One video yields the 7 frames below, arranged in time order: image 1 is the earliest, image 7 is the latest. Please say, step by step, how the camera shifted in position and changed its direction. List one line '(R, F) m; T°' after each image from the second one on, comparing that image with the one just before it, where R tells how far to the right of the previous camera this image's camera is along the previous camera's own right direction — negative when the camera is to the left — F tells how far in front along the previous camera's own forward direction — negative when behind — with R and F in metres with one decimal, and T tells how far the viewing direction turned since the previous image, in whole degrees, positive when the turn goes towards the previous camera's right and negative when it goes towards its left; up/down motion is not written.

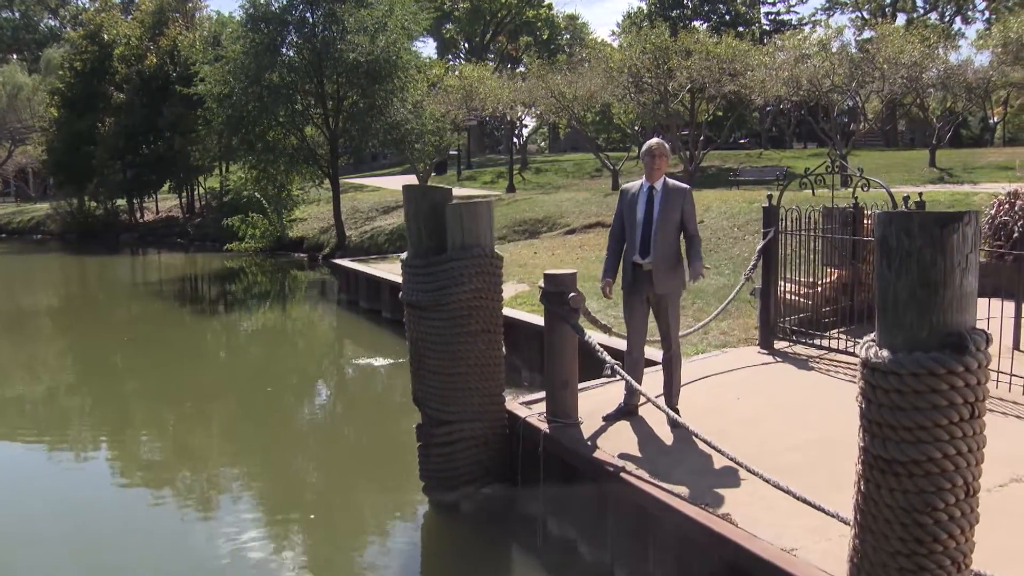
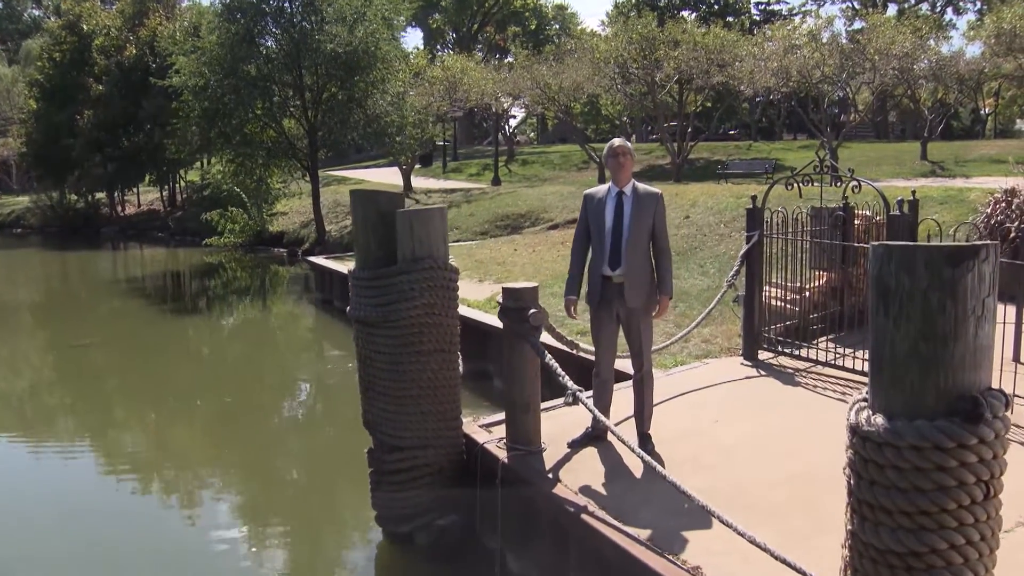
(+0.2, +0.5) m; +1°
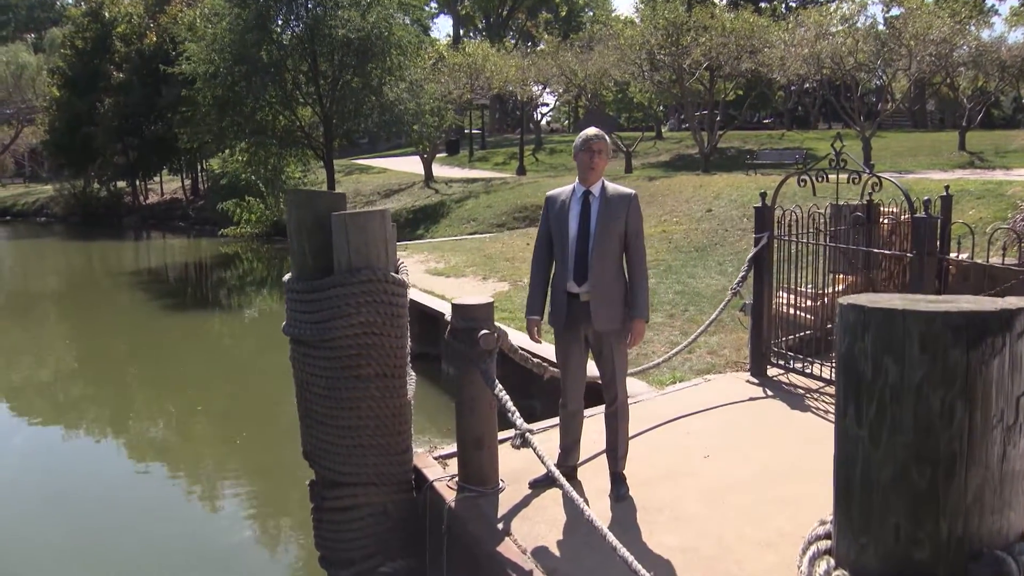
(+0.4, +0.7) m; -2°
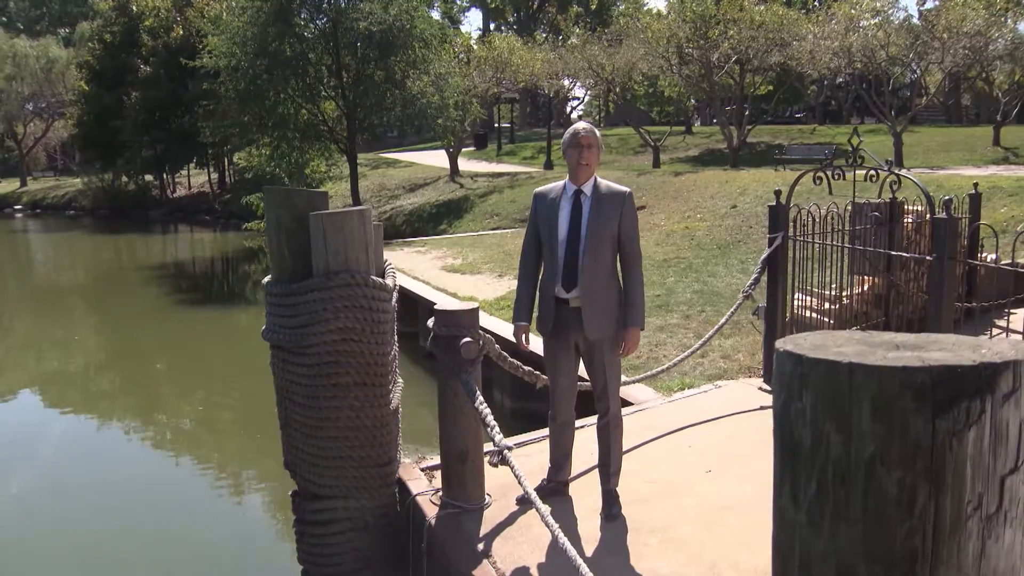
(+0.2, +0.2) m; -2°
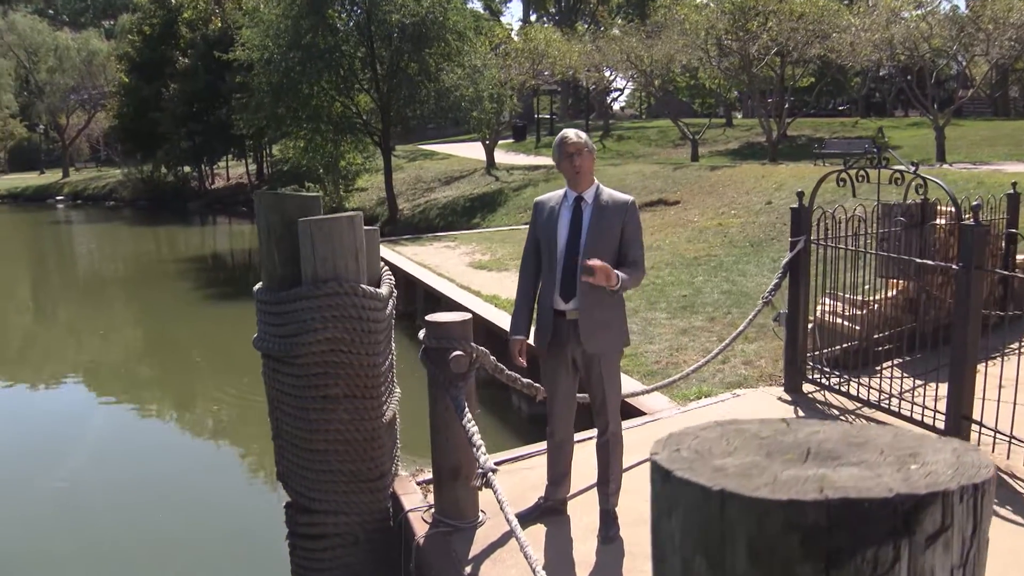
(+0.2, +0.2) m; -3°
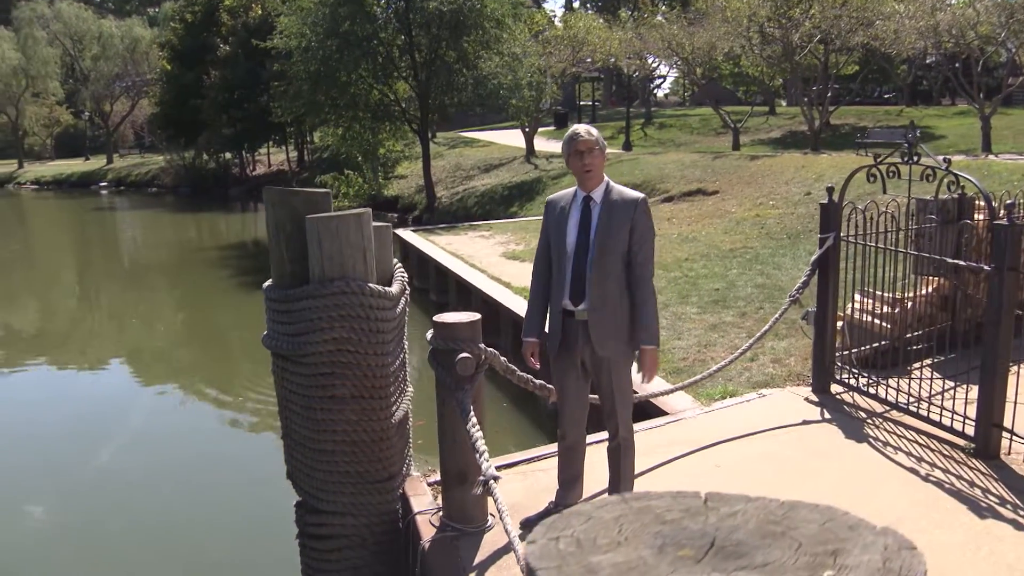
(+0.1, +0.1) m; -3°
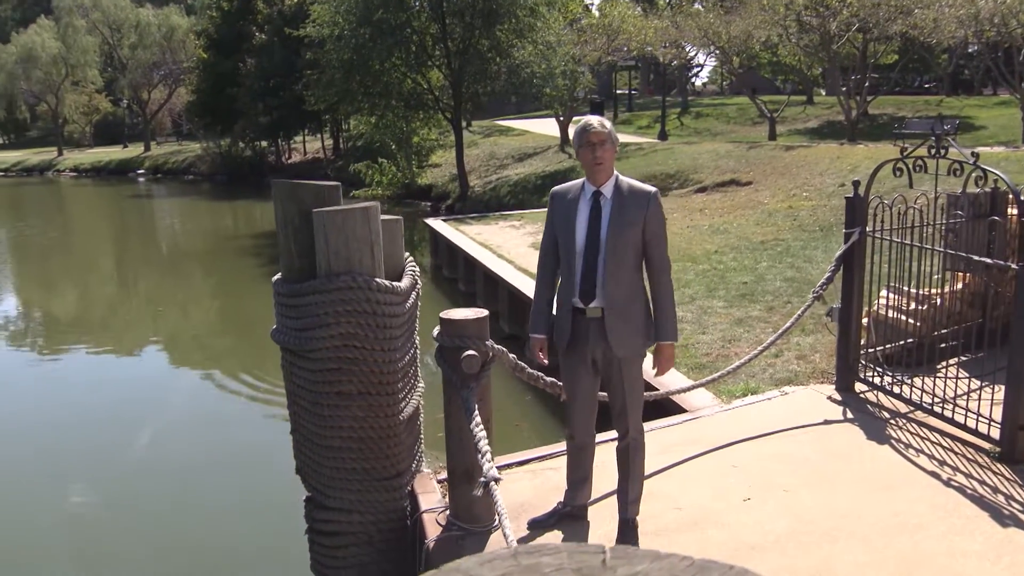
(+0.1, +0.1) m; -2°
